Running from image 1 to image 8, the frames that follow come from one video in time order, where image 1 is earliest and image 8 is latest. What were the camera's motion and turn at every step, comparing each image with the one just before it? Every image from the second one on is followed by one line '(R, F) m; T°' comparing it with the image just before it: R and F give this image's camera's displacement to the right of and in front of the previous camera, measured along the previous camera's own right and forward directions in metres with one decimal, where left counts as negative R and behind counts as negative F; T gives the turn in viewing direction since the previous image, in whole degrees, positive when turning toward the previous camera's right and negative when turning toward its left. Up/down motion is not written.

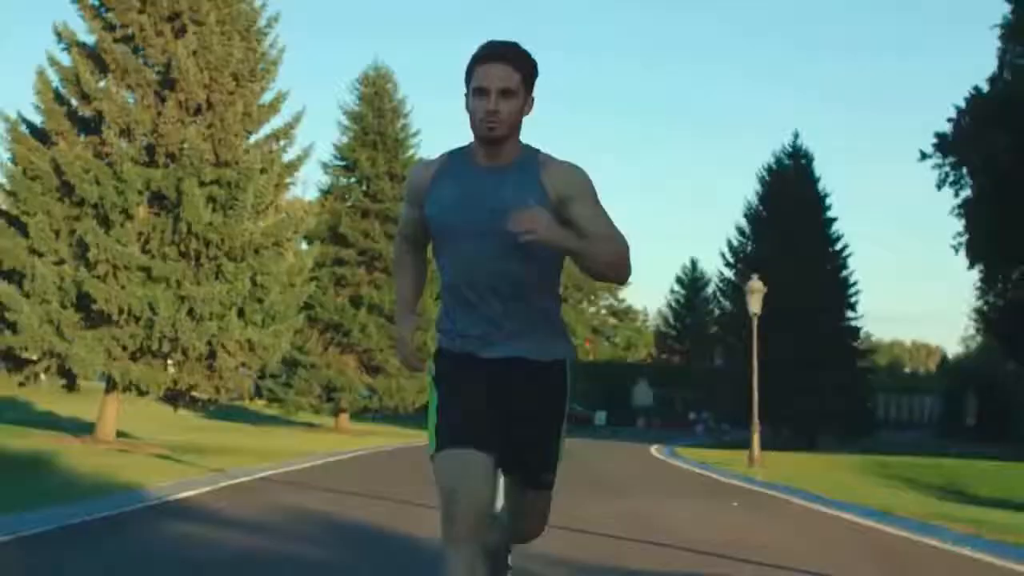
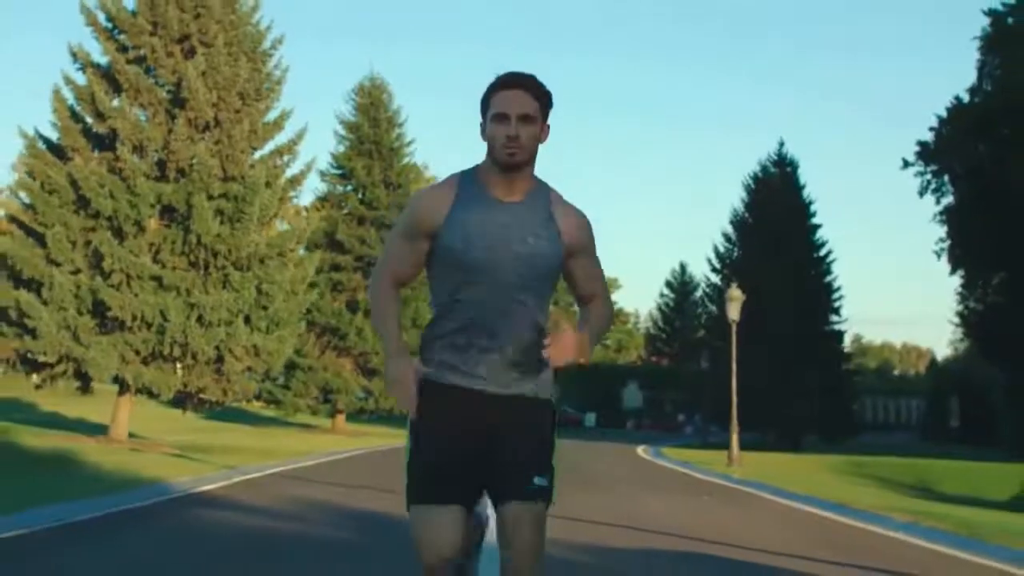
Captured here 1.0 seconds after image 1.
(0.0, -1.7) m; 0°
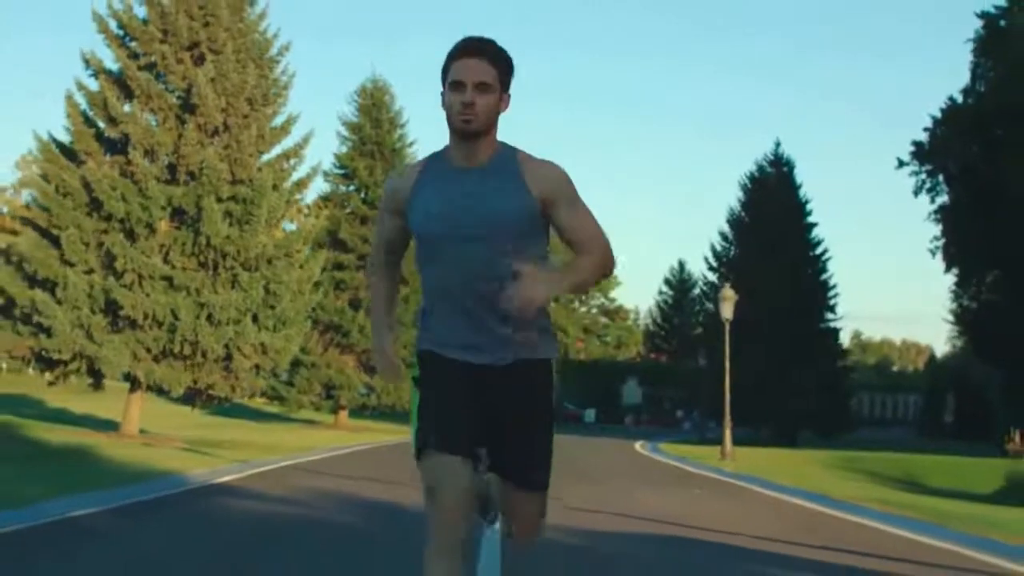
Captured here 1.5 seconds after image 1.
(0.0, -1.0) m; 0°
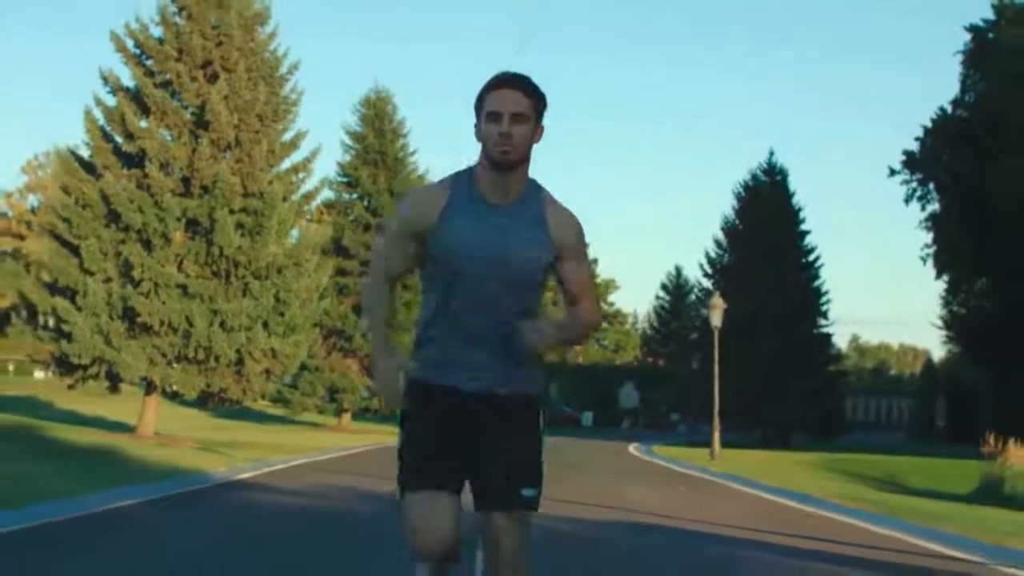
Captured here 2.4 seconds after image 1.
(0.0, -1.5) m; 0°
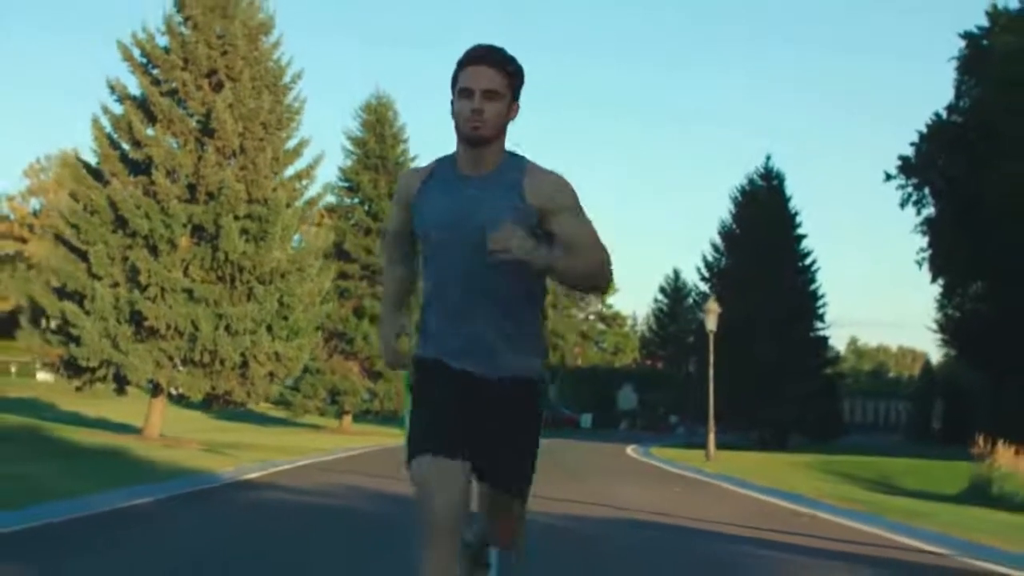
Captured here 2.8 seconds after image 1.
(0.0, -0.7) m; 0°
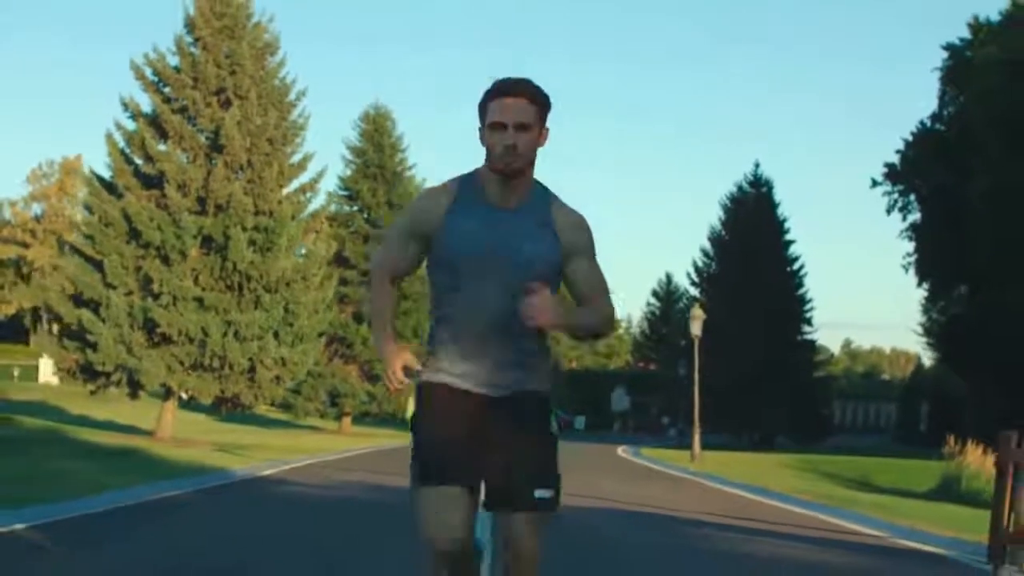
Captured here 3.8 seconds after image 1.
(0.0, -1.8) m; 0°
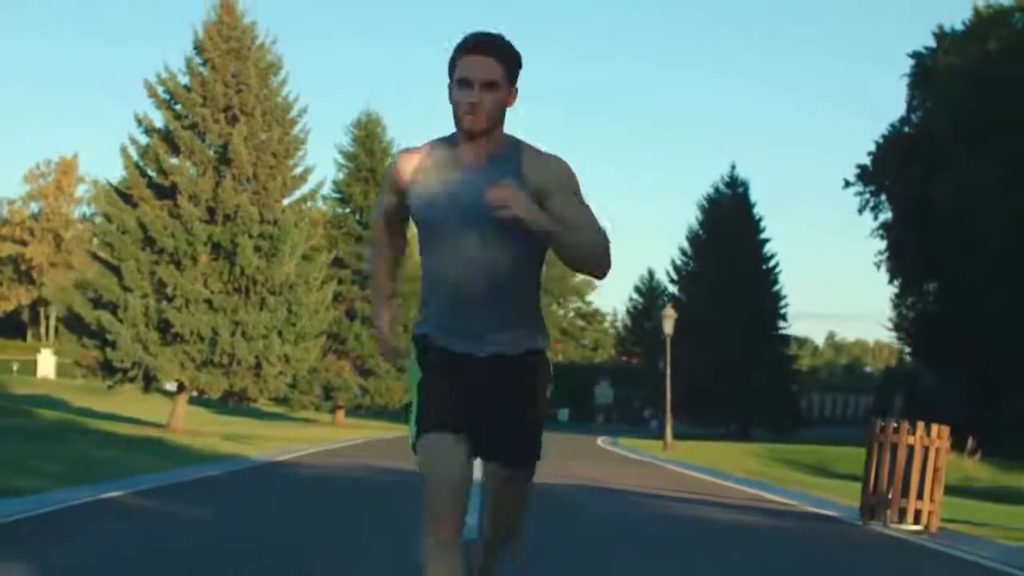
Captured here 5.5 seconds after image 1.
(0.0, -3.0) m; +1°
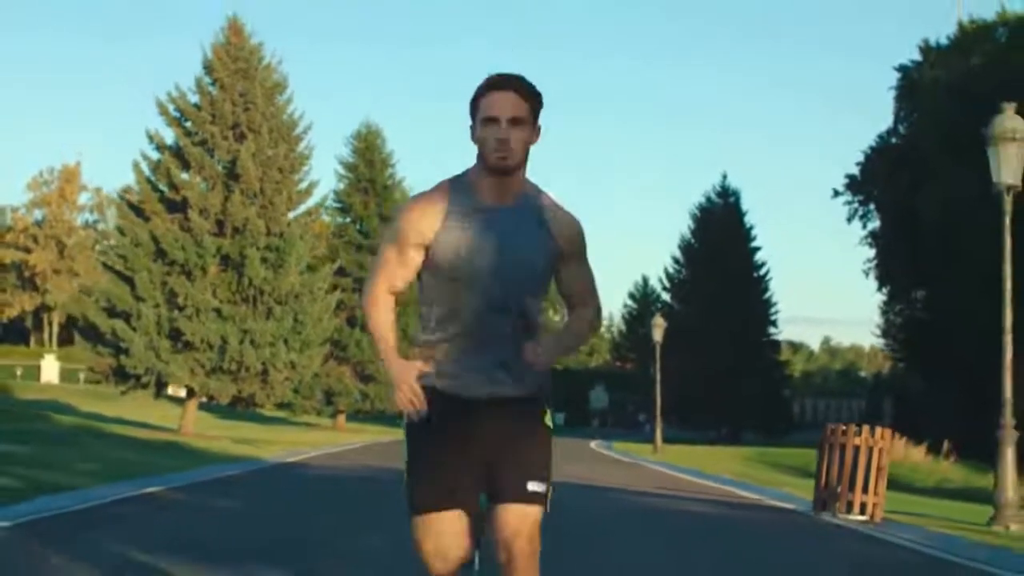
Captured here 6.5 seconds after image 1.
(0.0, -1.8) m; 0°
